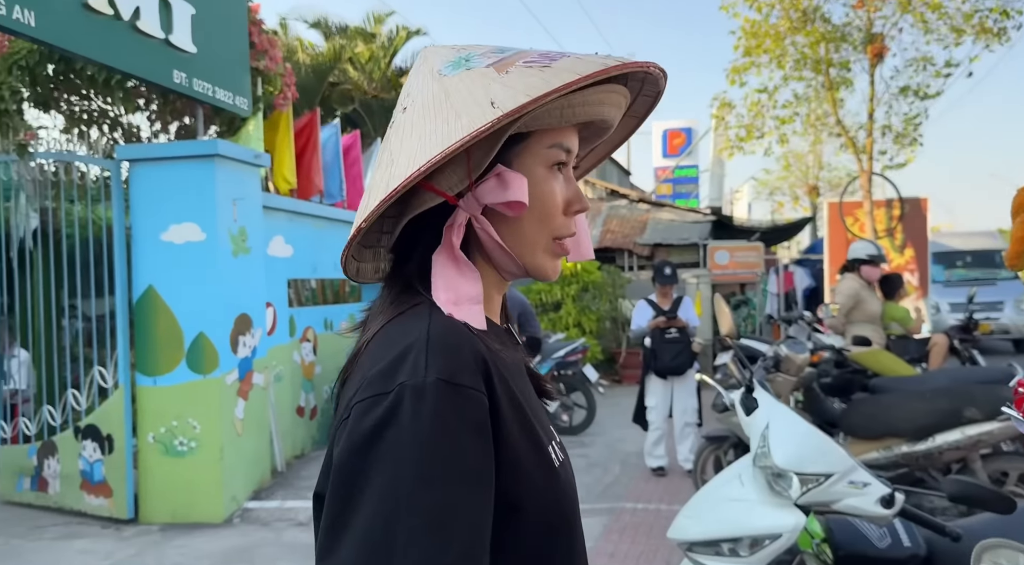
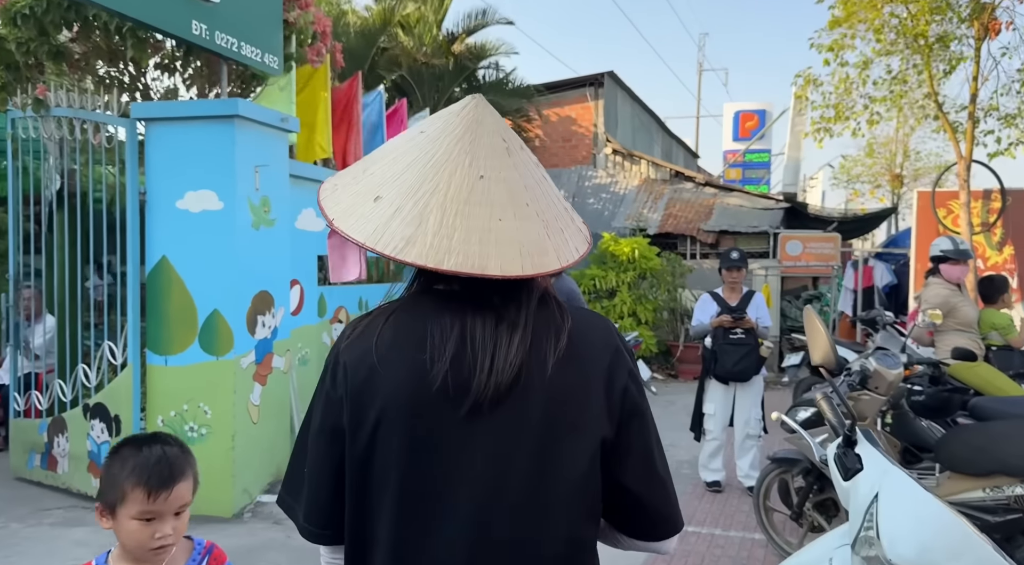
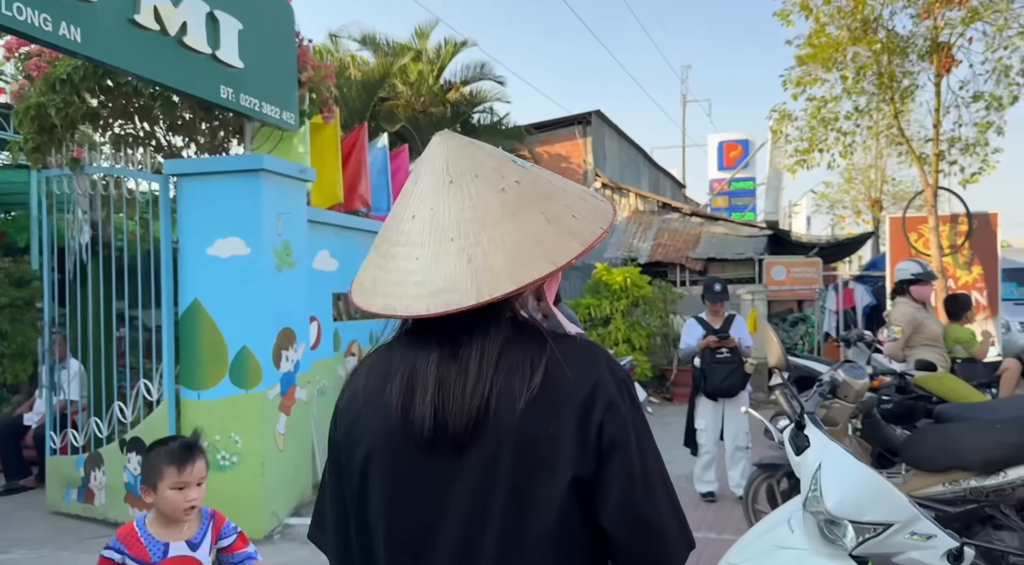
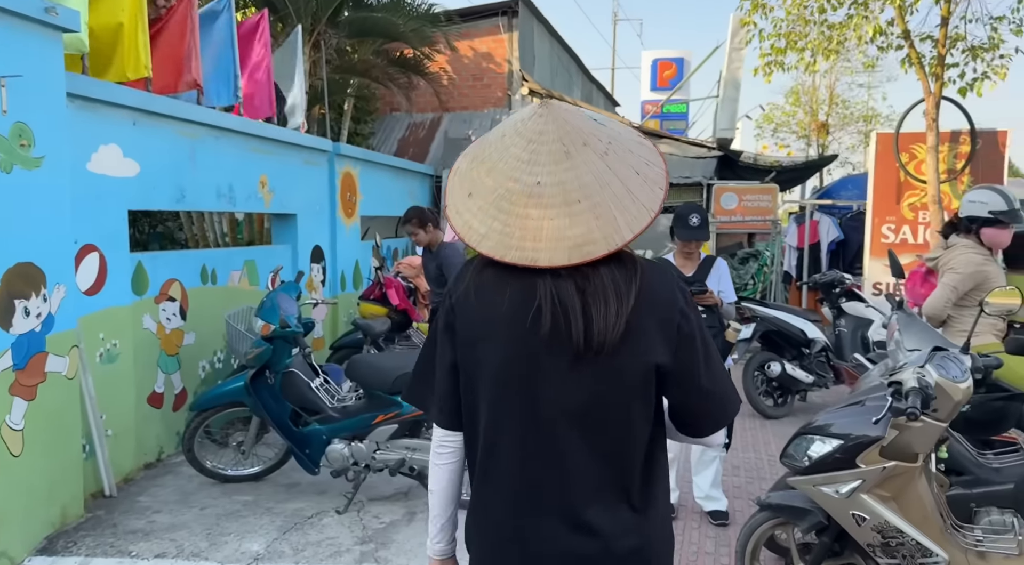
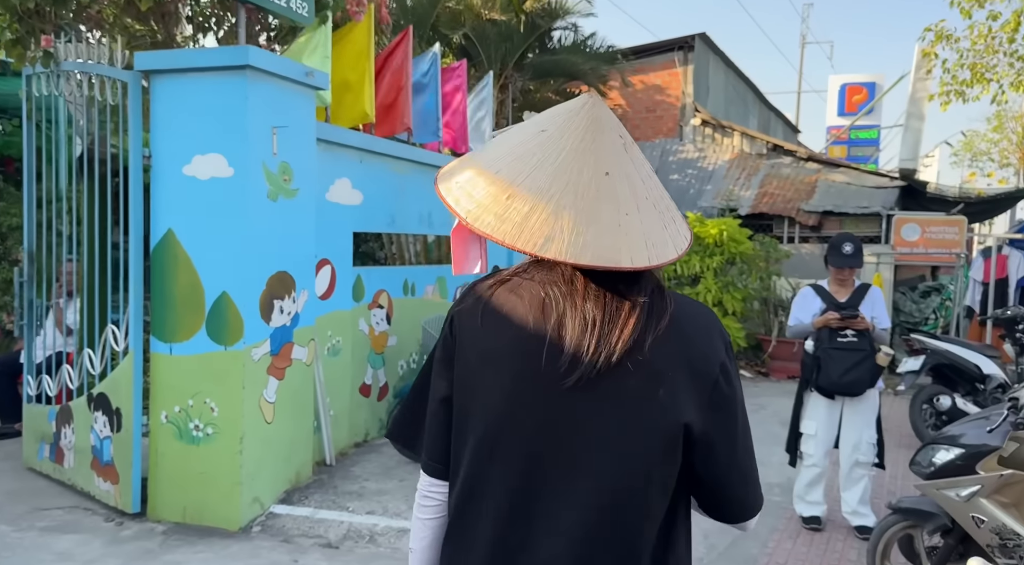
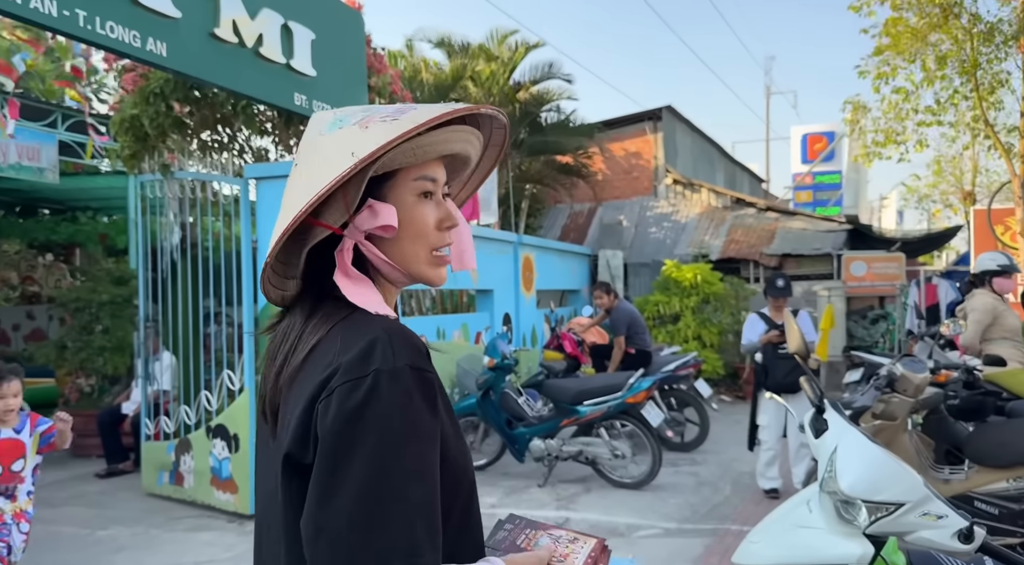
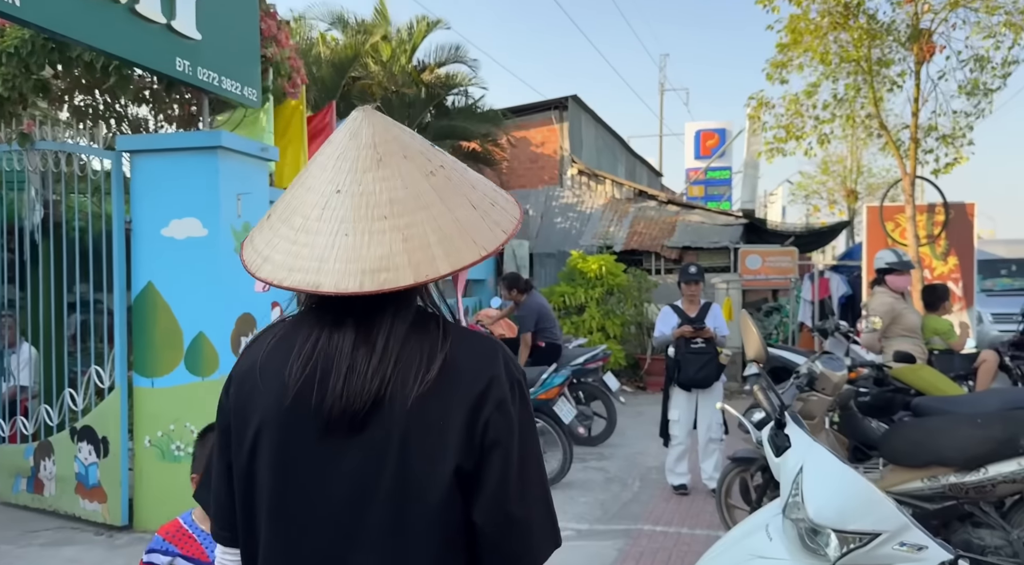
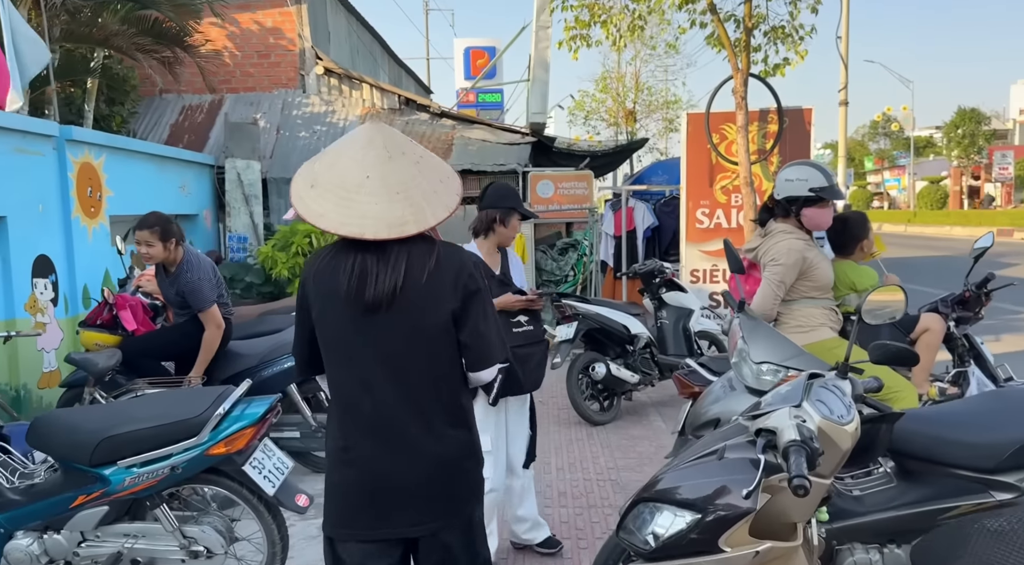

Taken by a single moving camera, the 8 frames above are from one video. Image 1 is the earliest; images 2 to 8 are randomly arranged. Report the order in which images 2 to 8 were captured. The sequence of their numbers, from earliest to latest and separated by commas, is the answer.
6, 3, 7, 2, 5, 4, 8
